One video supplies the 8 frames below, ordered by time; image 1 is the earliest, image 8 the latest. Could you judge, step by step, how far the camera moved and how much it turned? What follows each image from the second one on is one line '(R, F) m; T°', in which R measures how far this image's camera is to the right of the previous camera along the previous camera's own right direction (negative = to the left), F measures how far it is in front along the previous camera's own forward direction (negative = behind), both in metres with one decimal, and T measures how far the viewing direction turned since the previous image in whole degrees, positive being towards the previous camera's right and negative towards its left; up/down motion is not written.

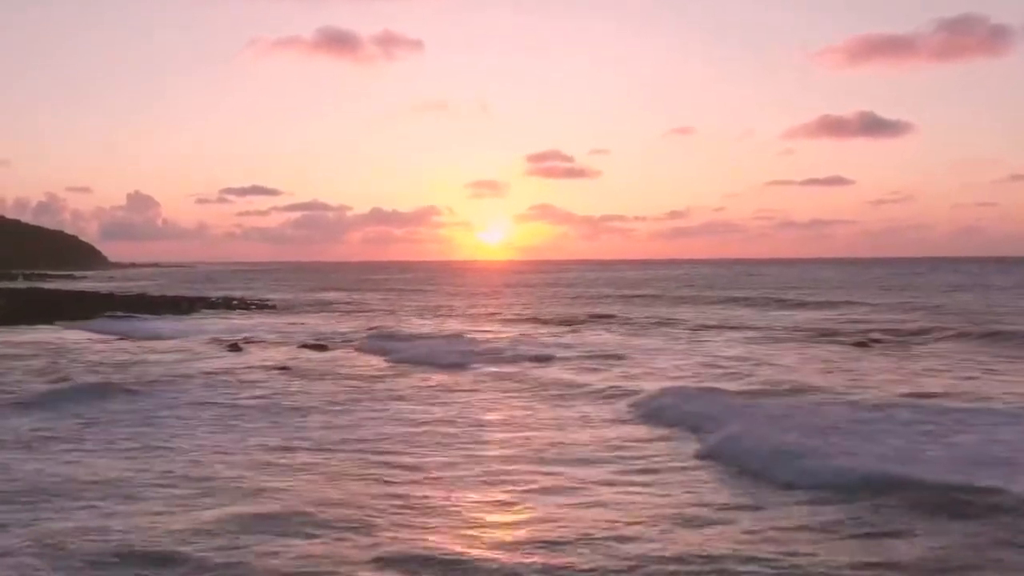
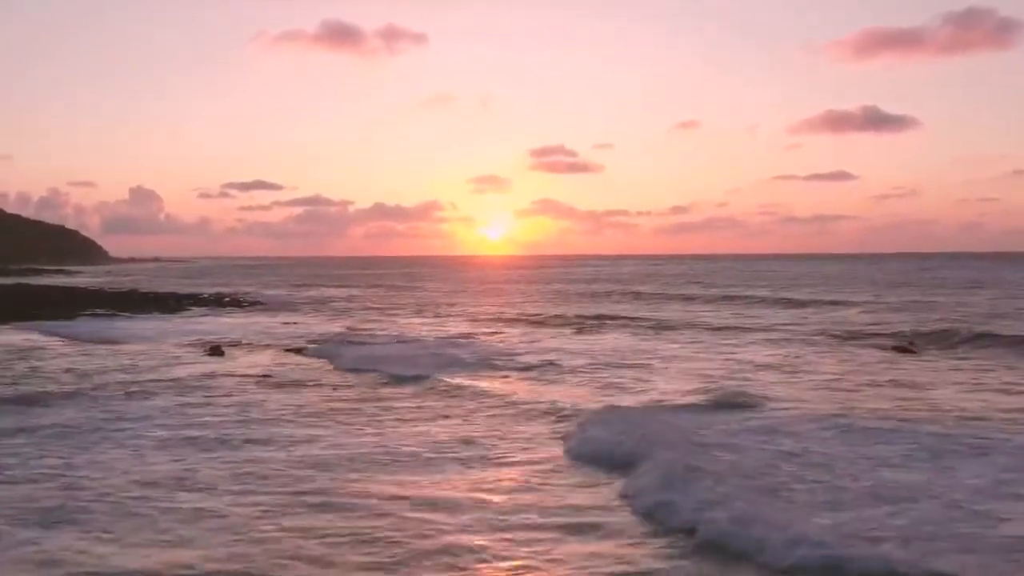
(0.0, +2.3) m; 0°
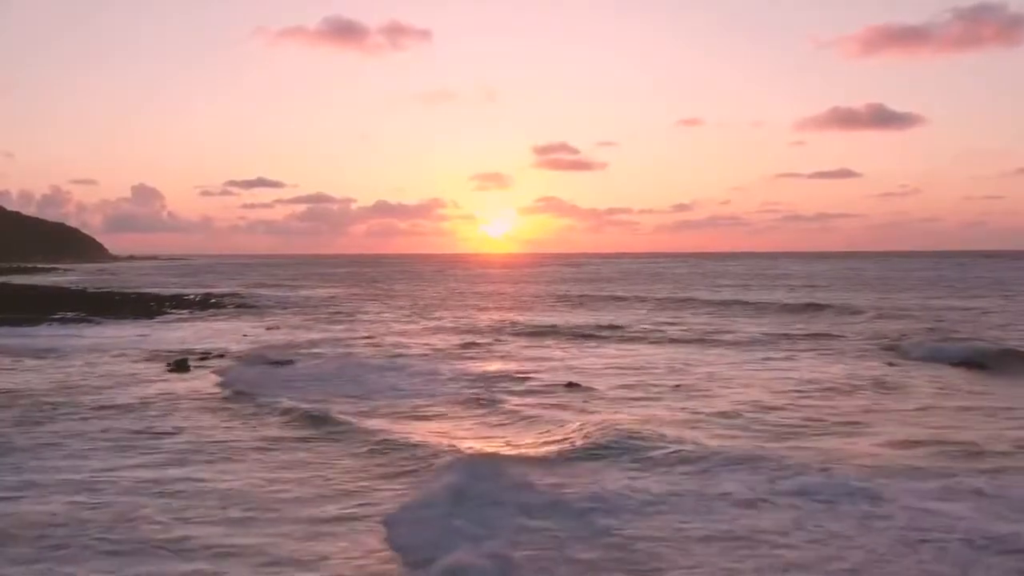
(-0.1, +3.7) m; 0°
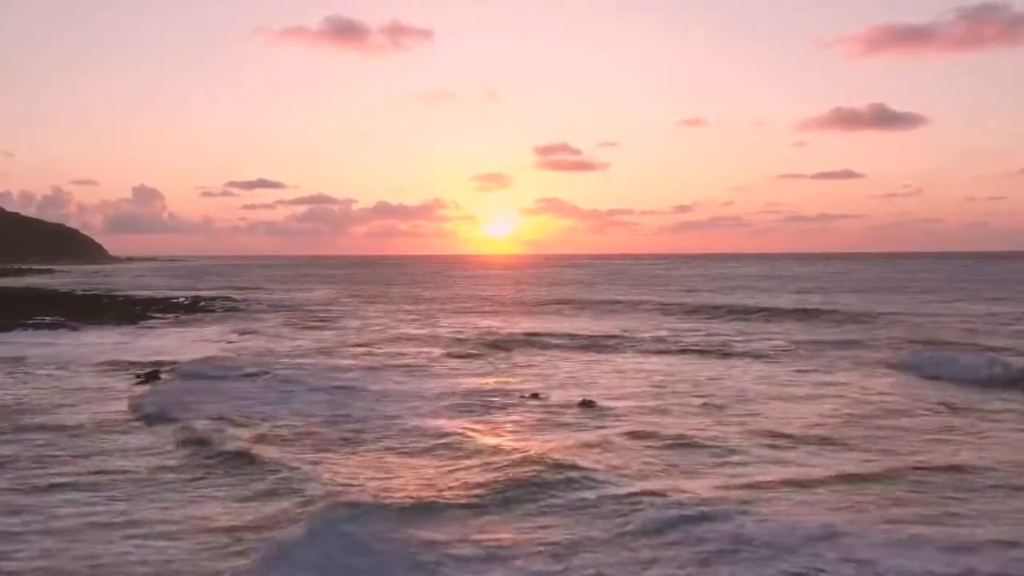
(0.0, +2.4) m; 0°
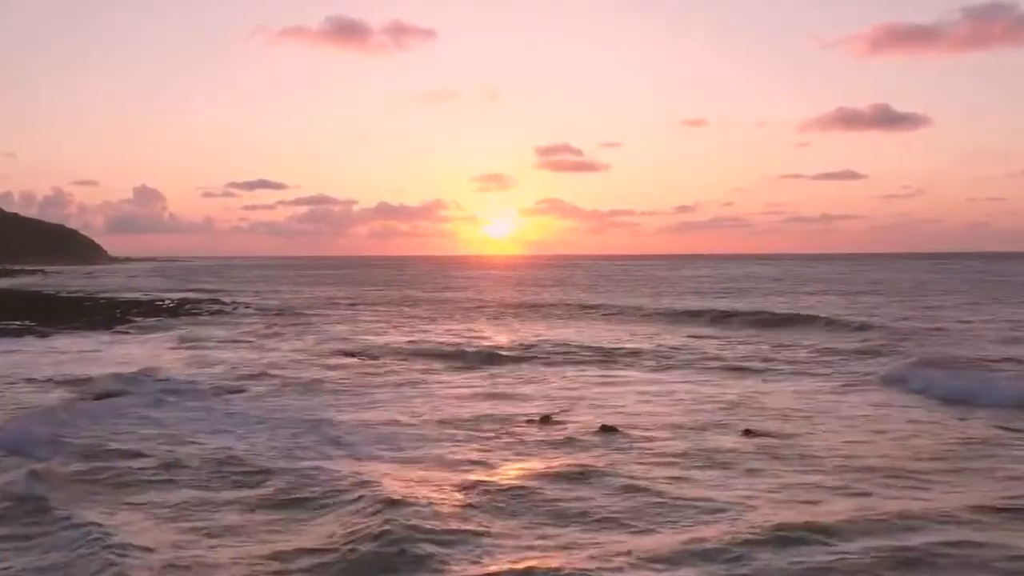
(-0.1, +3.0) m; 0°
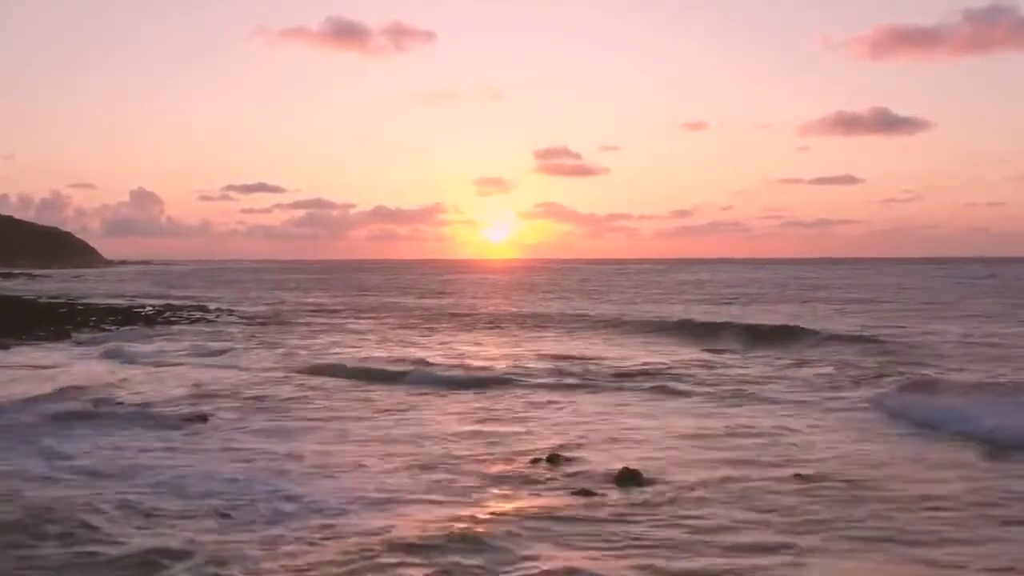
(-0.1, +3.1) m; 0°
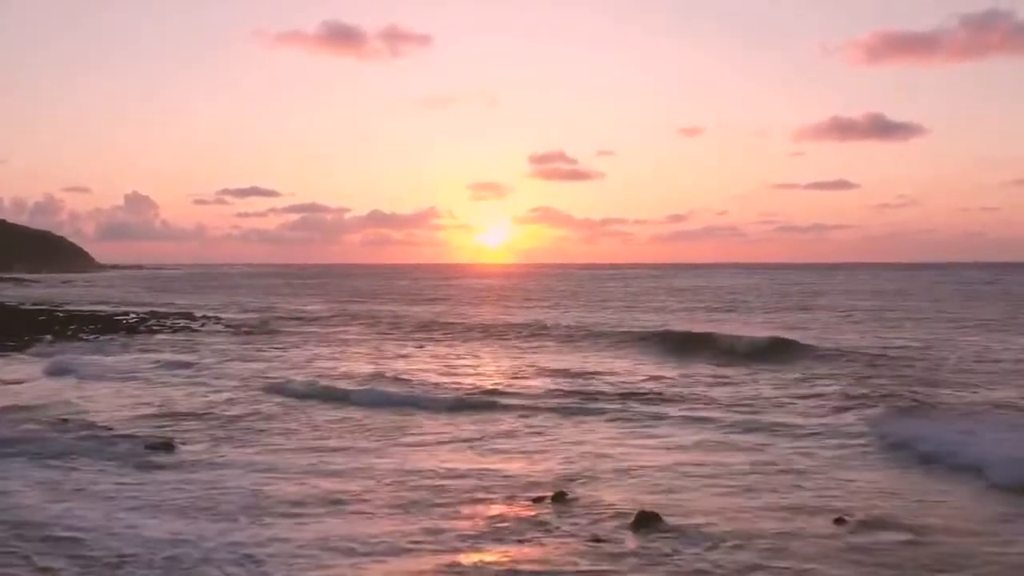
(-0.1, +1.9) m; 0°
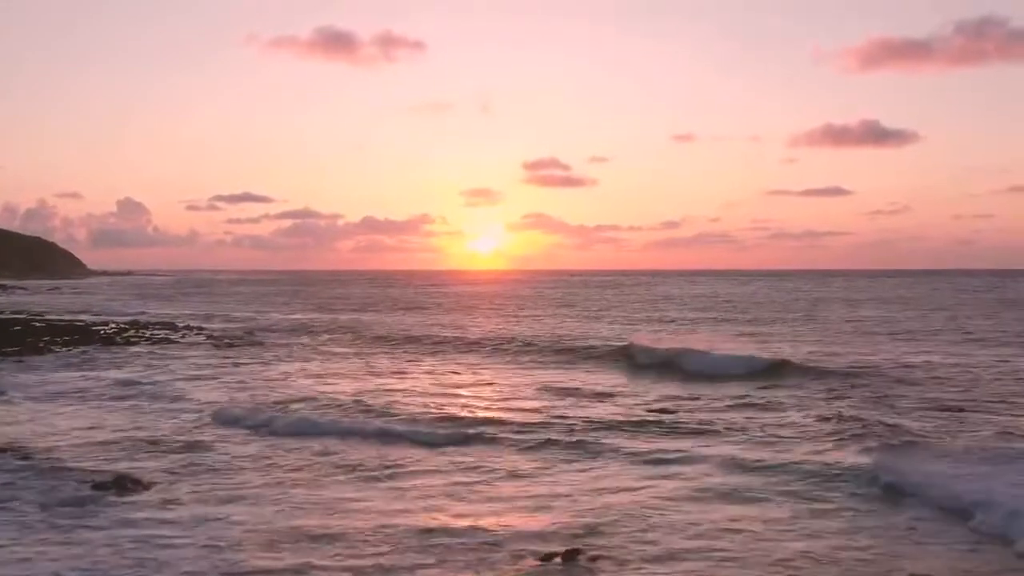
(-0.2, +2.3) m; 0°
